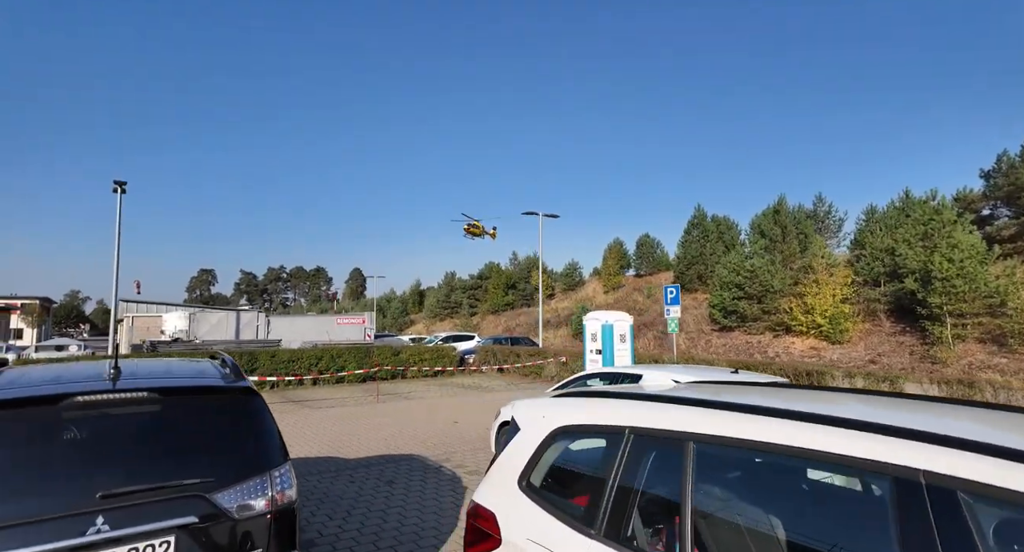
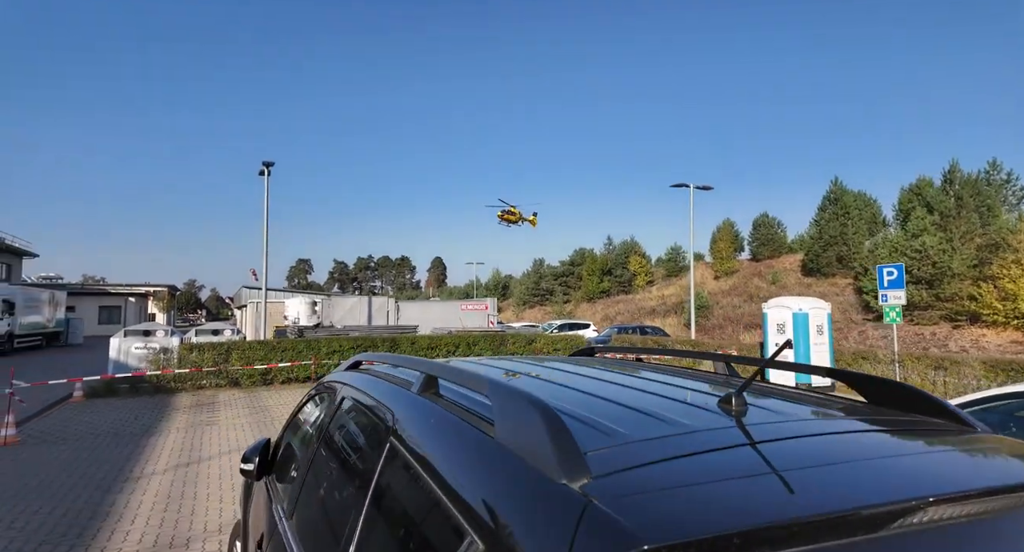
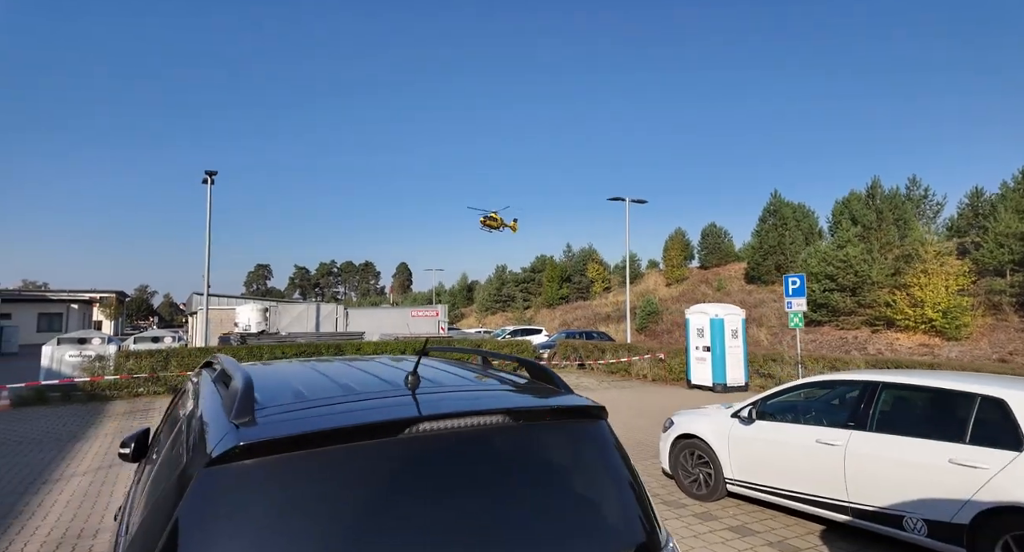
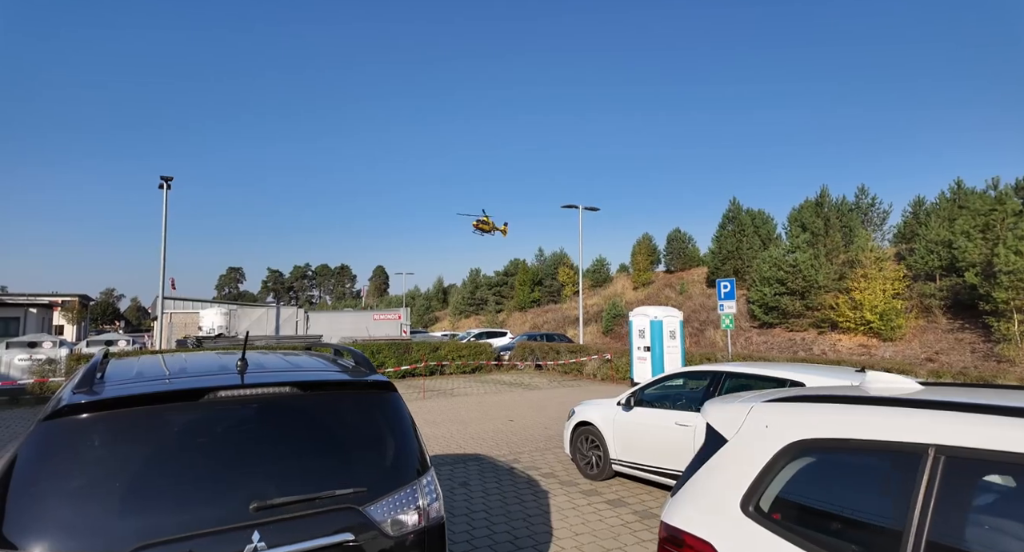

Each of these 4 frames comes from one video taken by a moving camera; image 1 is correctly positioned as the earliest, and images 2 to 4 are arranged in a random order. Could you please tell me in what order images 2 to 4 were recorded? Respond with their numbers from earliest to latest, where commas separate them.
4, 3, 2
